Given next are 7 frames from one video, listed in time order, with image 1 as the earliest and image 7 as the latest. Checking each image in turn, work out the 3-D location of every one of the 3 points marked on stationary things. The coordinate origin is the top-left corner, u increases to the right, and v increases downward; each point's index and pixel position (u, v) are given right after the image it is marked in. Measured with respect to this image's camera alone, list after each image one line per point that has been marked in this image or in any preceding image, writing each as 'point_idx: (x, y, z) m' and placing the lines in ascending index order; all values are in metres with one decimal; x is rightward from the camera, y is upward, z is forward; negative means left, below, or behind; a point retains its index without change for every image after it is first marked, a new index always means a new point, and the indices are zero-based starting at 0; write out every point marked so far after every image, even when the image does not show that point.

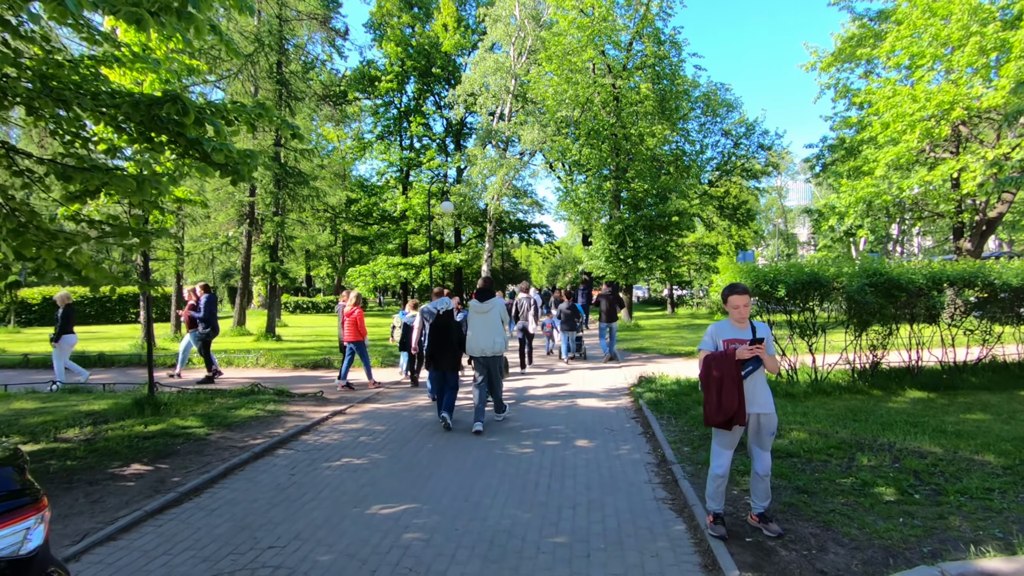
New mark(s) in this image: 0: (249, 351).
0: (-6.5, -1.6, +13.7) m
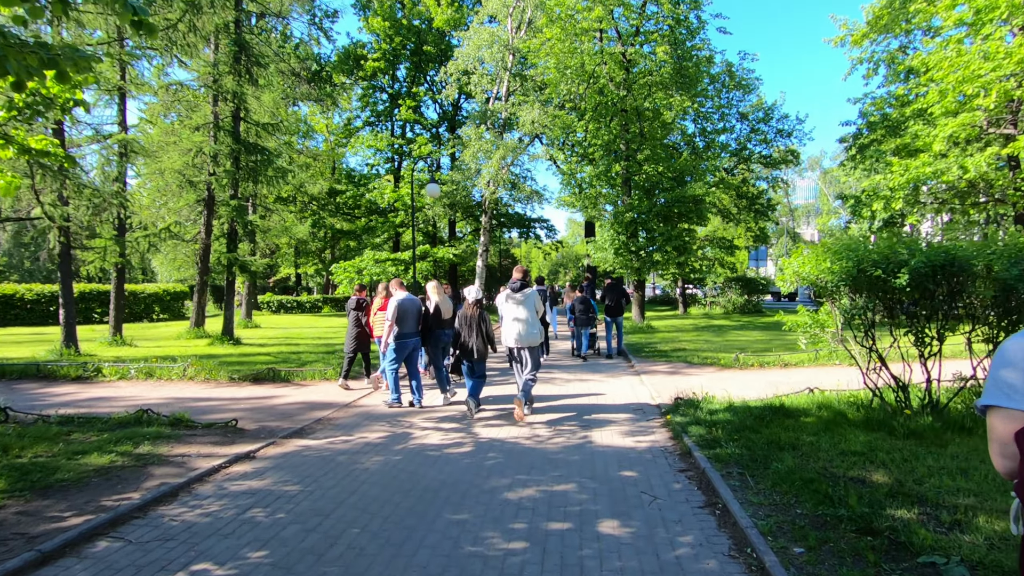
0: (-6.7, -1.4, +11.2) m
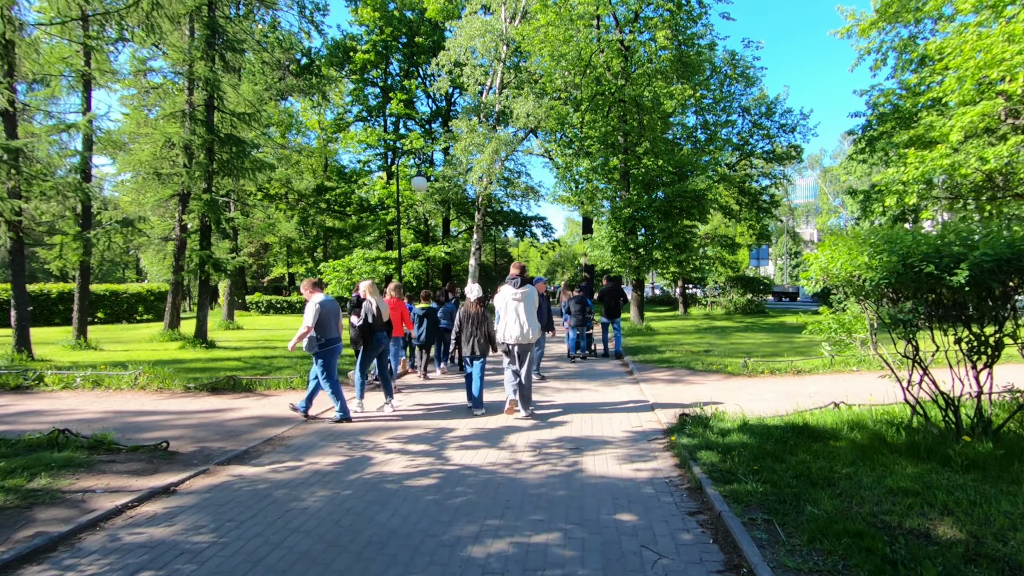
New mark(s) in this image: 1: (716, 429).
0: (-6.9, -1.4, +10.3) m
1: (+2.0, -1.4, +5.4) m
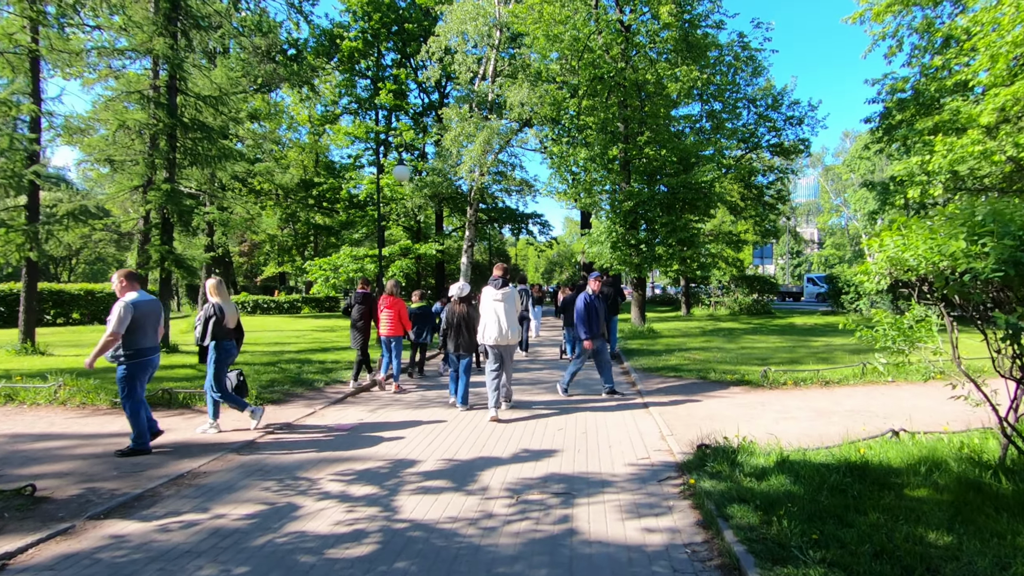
0: (-7.1, -1.4, +9.0) m
1: (+1.8, -1.4, +4.2) m
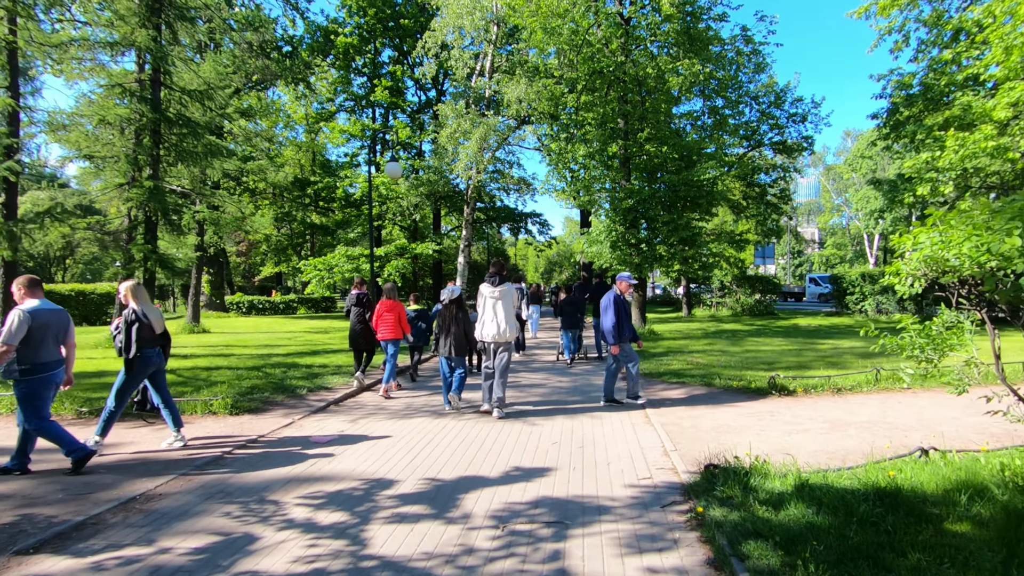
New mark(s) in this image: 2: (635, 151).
0: (-7.2, -1.4, +8.5) m
1: (+1.7, -1.4, +3.7) m
2: (+3.7, +4.2, +16.8) m
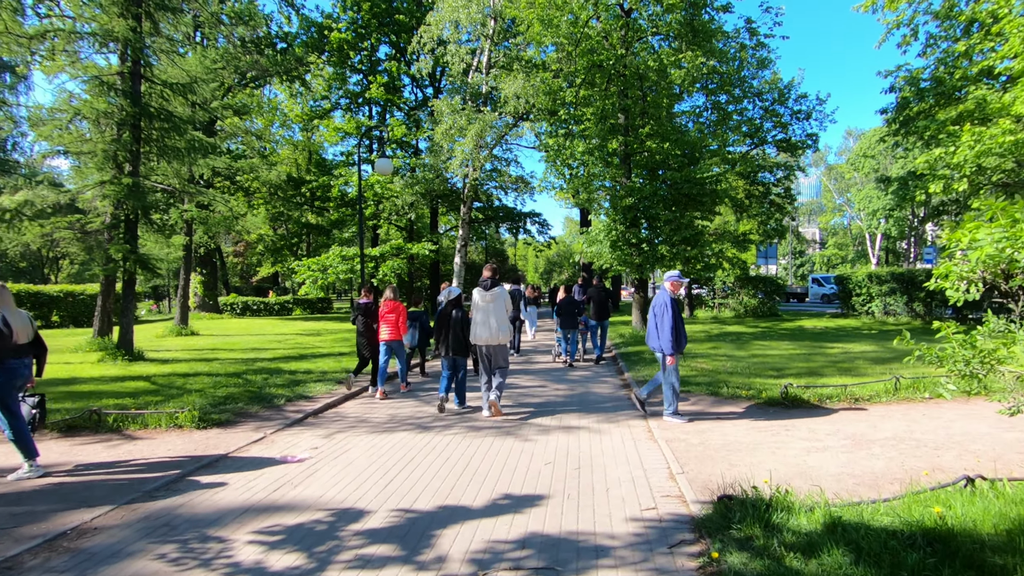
0: (-7.3, -1.4, +8.0) m
1: (+1.6, -1.4, +3.2) m
2: (+3.6, +4.1, +16.3) m
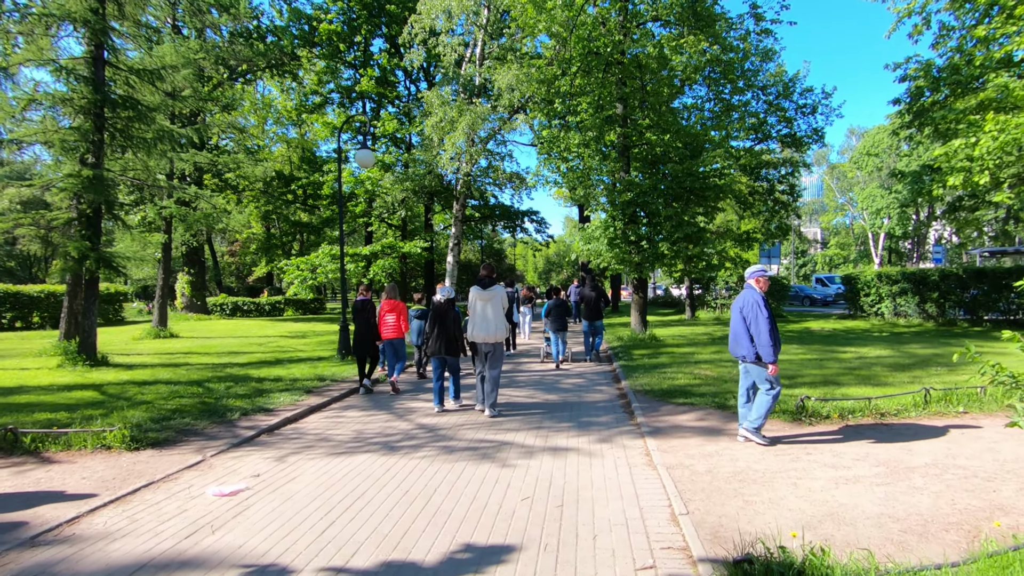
0: (-7.5, -1.4, +7.2) m
1: (+1.4, -1.4, +2.3) m
2: (+3.4, +4.1, +15.4) m
